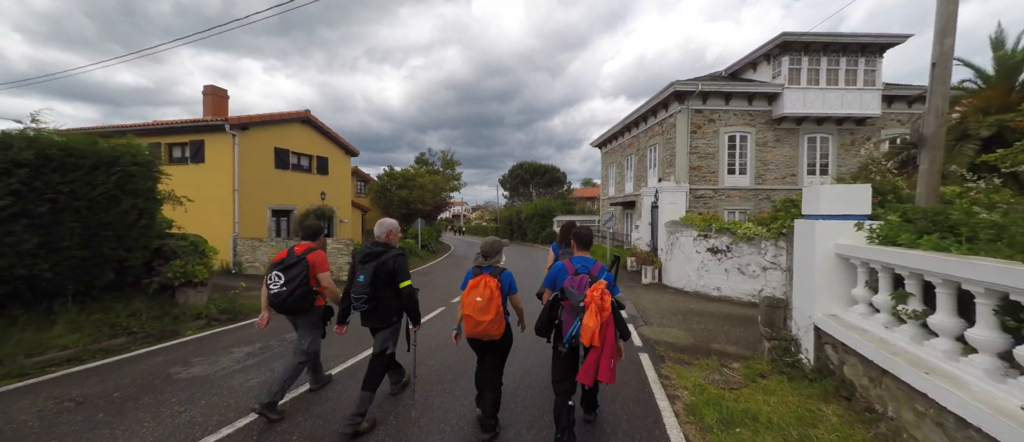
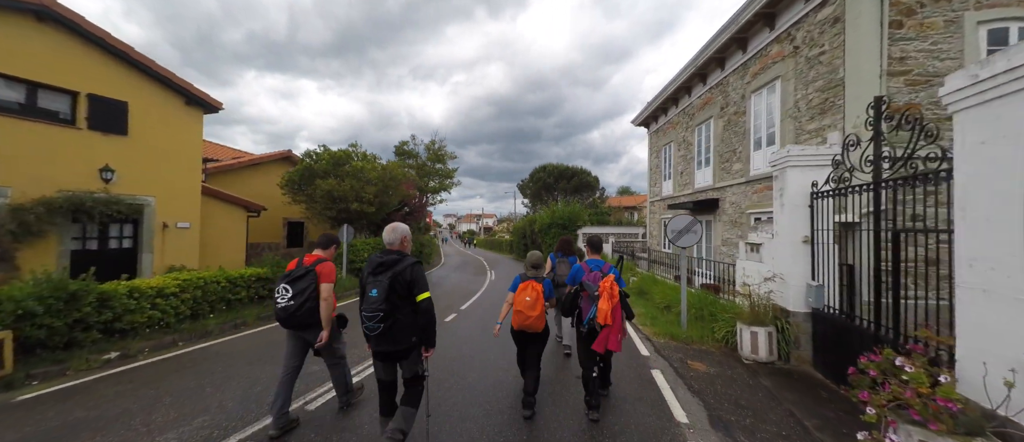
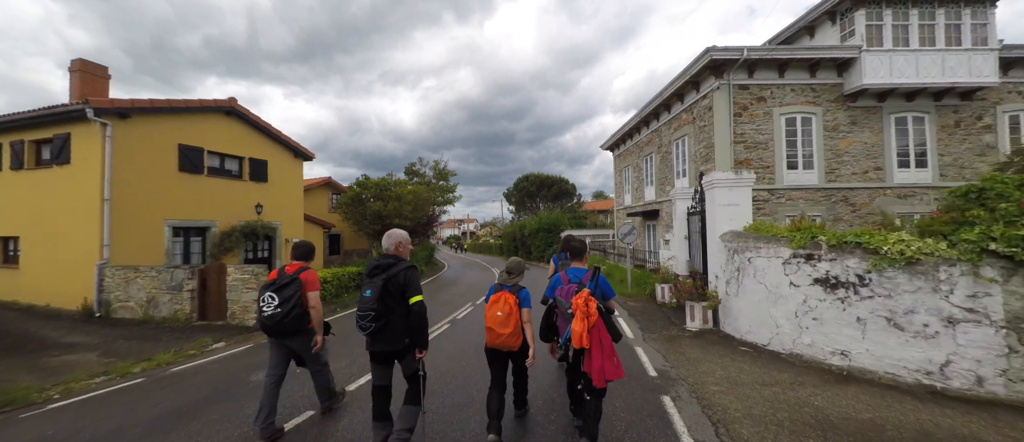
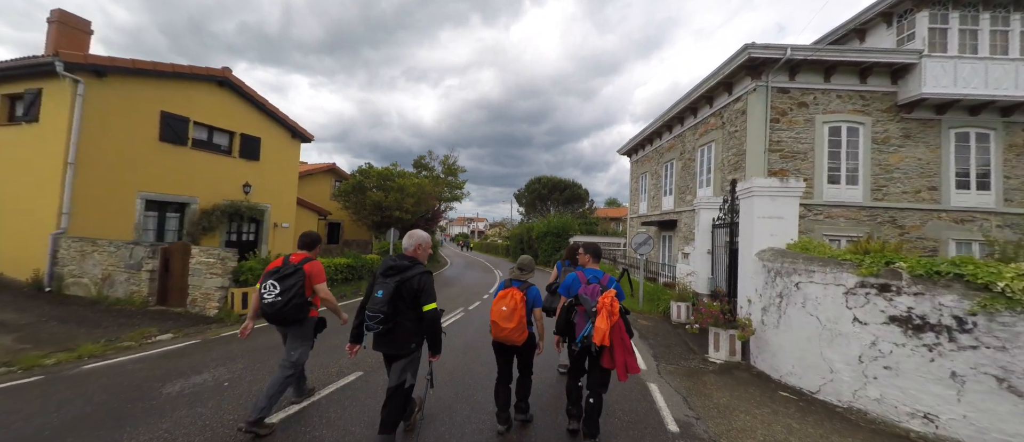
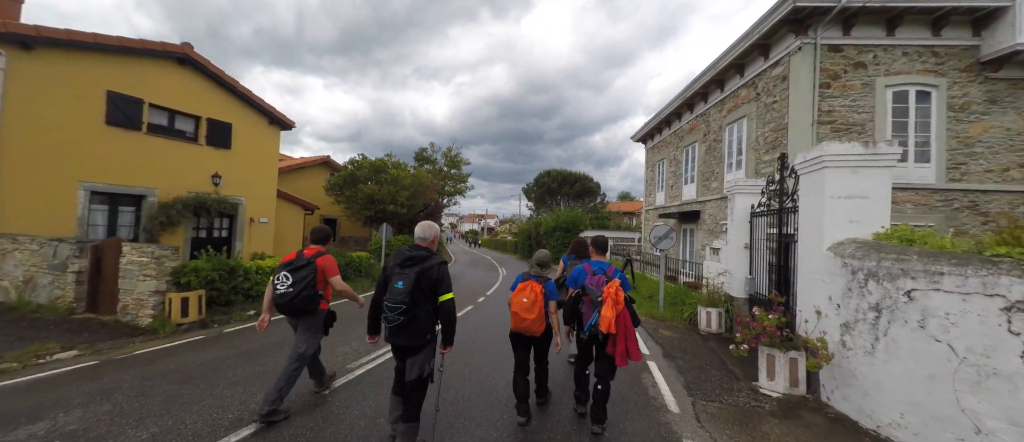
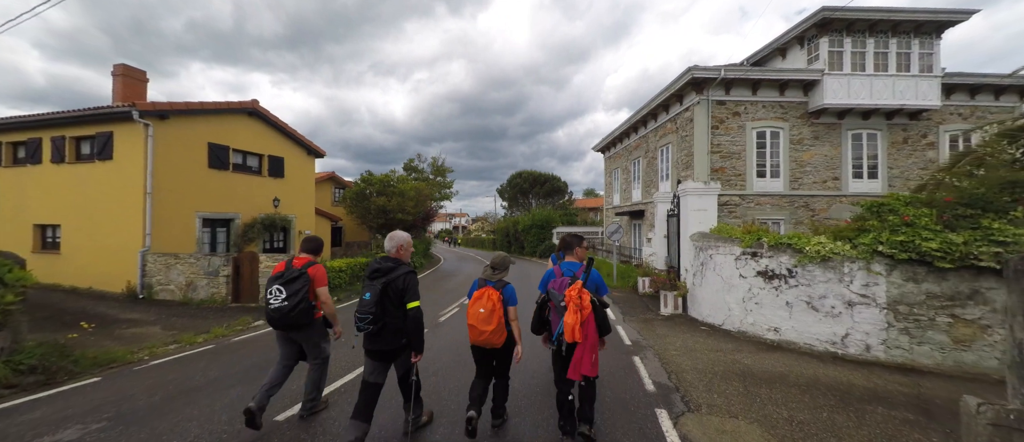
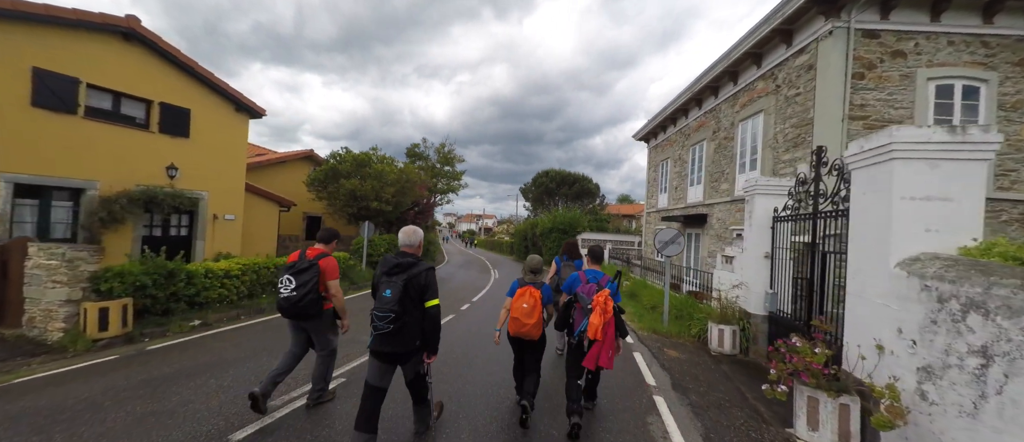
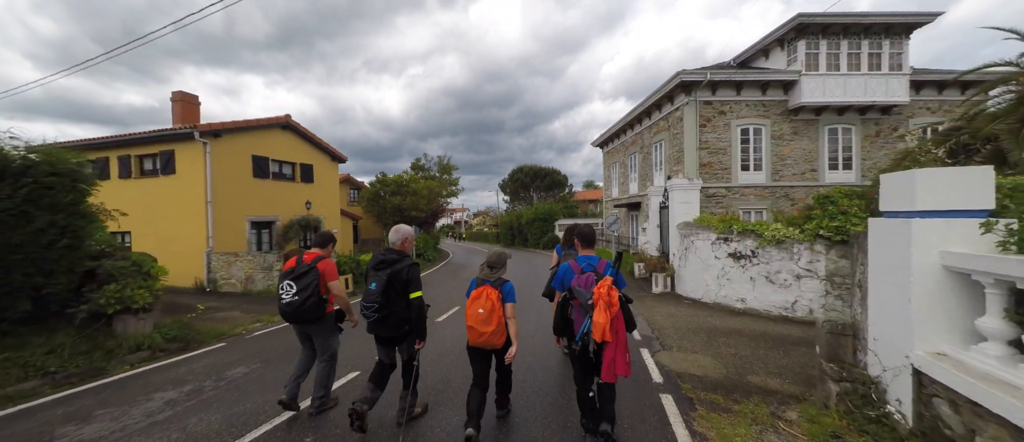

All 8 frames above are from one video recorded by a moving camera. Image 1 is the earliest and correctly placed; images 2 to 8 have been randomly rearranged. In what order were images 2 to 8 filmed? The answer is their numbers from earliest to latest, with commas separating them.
8, 6, 3, 4, 5, 7, 2
